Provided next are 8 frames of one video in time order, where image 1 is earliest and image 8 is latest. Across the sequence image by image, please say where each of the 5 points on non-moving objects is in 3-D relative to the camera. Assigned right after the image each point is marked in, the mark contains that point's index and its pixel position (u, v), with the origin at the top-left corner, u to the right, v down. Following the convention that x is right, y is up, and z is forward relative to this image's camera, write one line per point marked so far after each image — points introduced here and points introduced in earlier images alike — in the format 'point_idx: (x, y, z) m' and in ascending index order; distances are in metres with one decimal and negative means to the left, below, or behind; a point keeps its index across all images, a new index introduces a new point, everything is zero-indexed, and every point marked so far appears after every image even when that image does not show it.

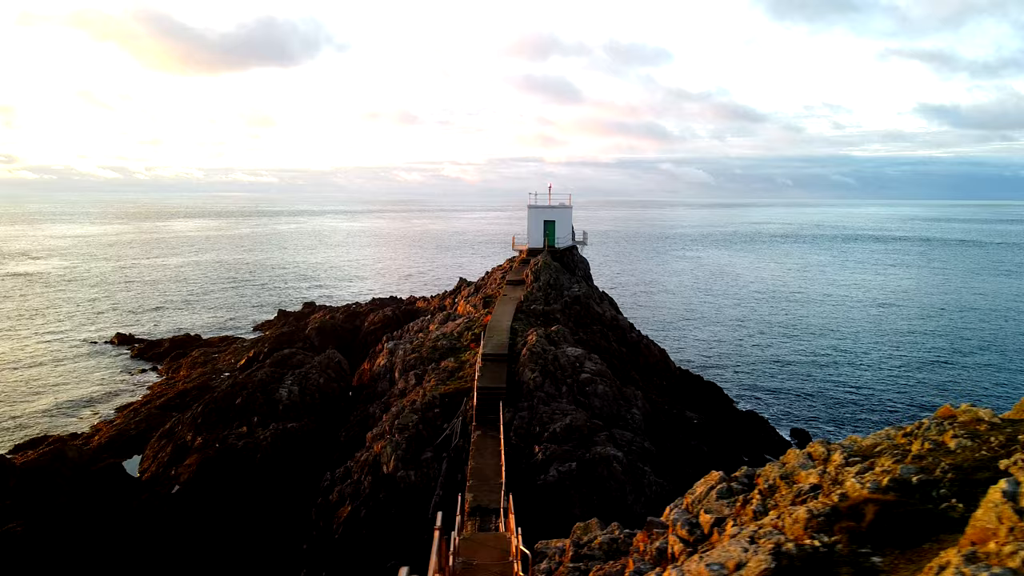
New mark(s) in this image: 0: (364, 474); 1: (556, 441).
0: (-4.5, -5.6, +19.1) m
1: (+1.3, -4.4, +18.2) m
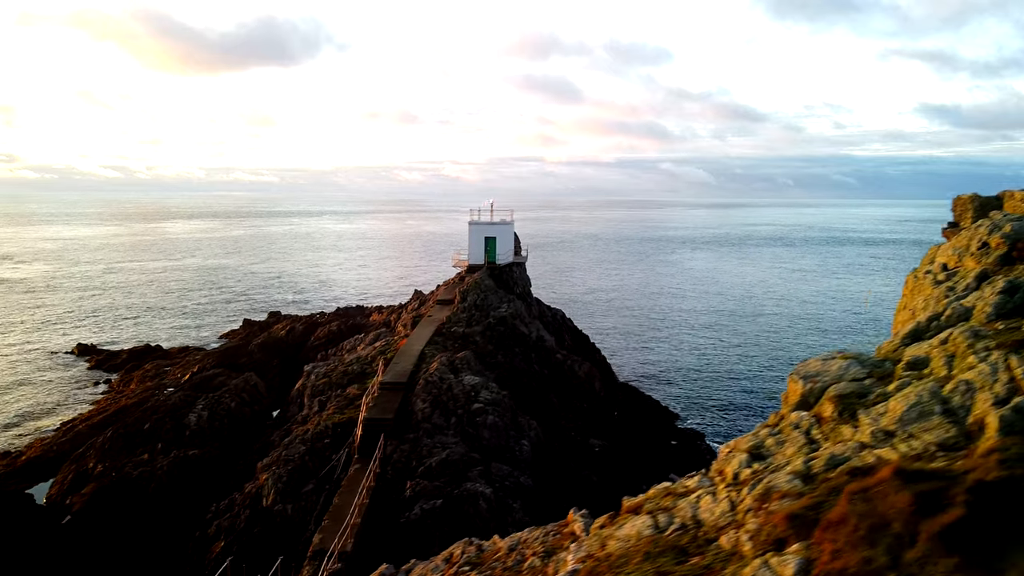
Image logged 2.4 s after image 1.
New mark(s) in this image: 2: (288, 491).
0: (-8.1, -6.7, +19.2) m
1: (-2.4, -5.5, +18.3) m
2: (-6.8, -6.1, +19.1) m
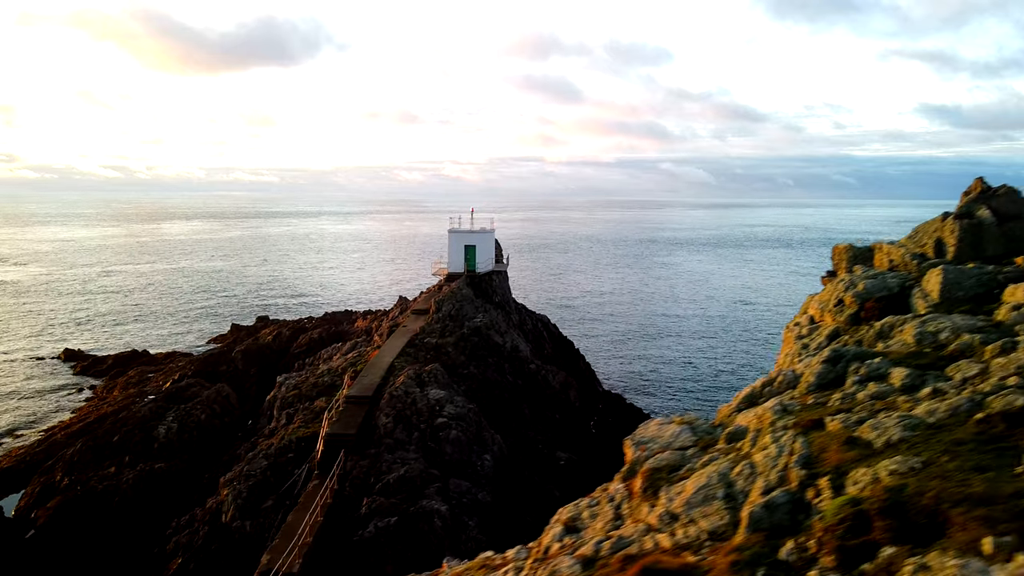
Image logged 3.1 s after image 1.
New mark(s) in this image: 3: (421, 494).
0: (-9.4, -7.2, +19.3) m
1: (-3.7, -6.0, +18.4) m
2: (-8.0, -6.6, +19.1) m
3: (-2.6, -6.0, +18.4) m
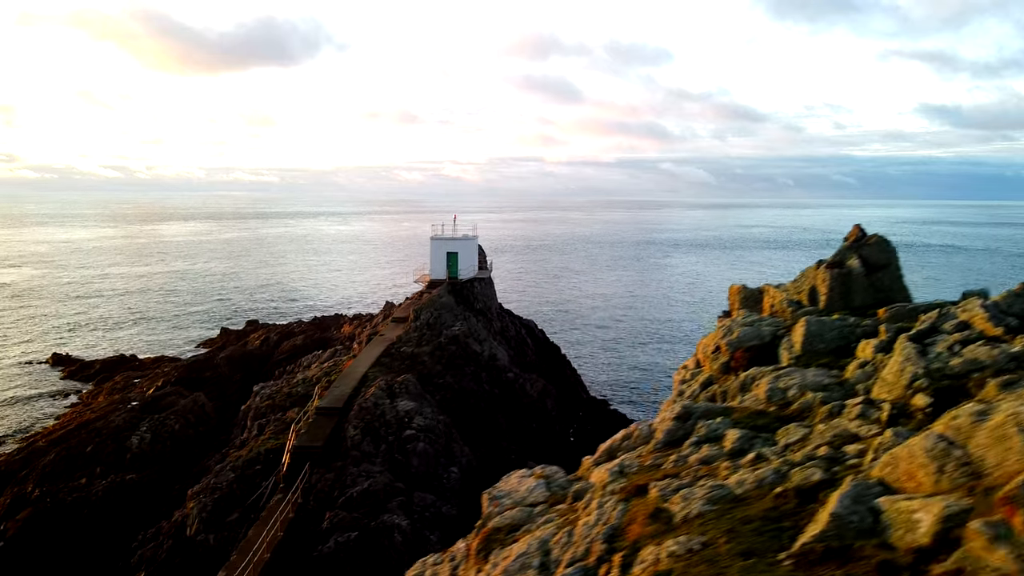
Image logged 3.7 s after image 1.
0: (-10.5, -7.6, +19.3) m
1: (-4.8, -6.4, +18.4) m
2: (-9.1, -7.0, +19.2) m
3: (-3.7, -6.4, +18.4) m
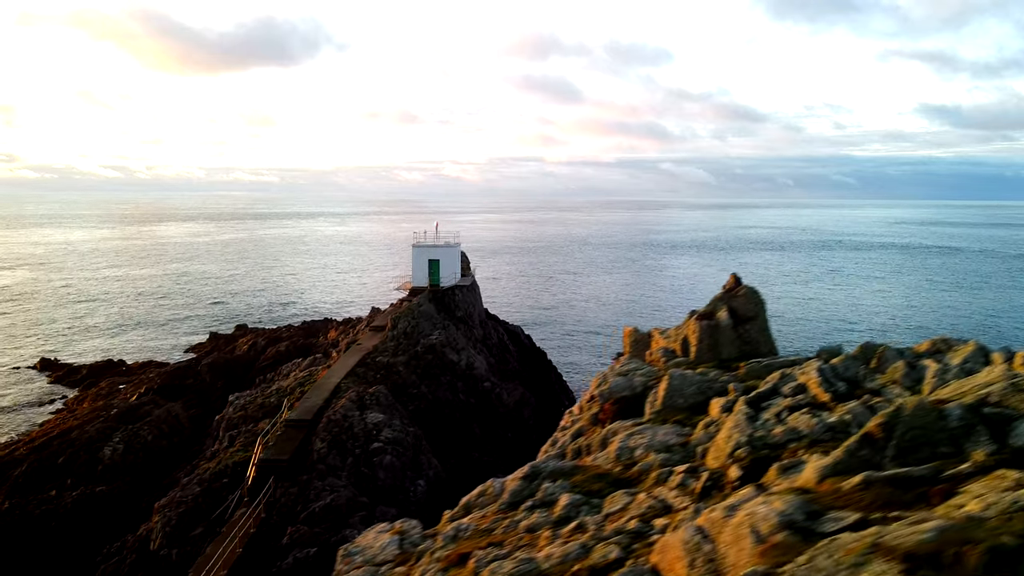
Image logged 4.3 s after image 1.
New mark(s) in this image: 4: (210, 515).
0: (-11.6, -8.1, +19.3) m
1: (-5.9, -6.8, +18.5) m
2: (-10.3, -7.5, +19.2) m
3: (-4.9, -6.9, +18.5) m
4: (-9.4, -7.1, +19.7) m
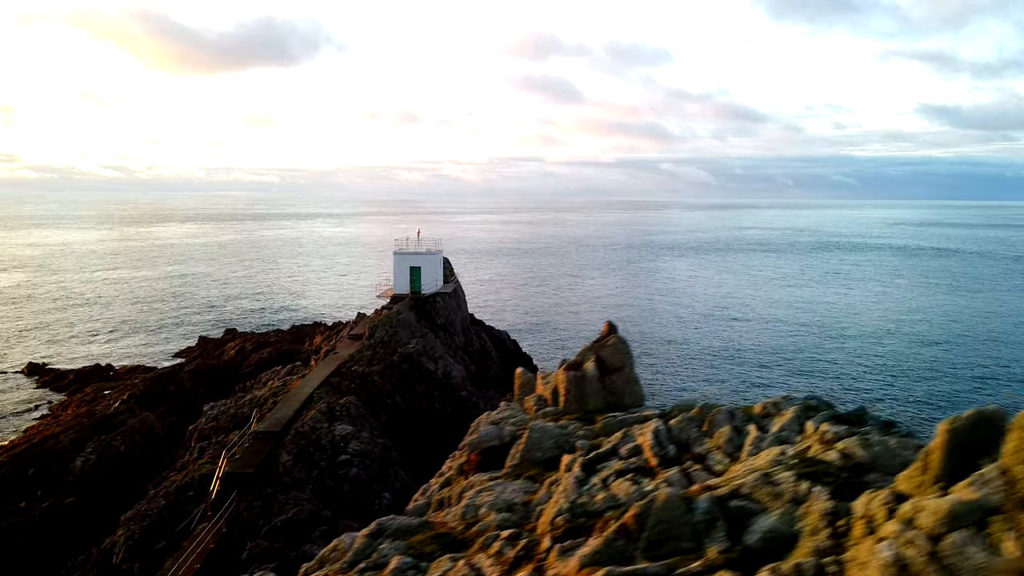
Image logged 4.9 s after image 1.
0: (-12.8, -8.5, +19.4) m
1: (-7.0, -7.3, +18.5) m
2: (-11.4, -7.9, +19.3) m
3: (-6.0, -7.3, +18.5) m
4: (-10.6, -7.5, +19.7) m
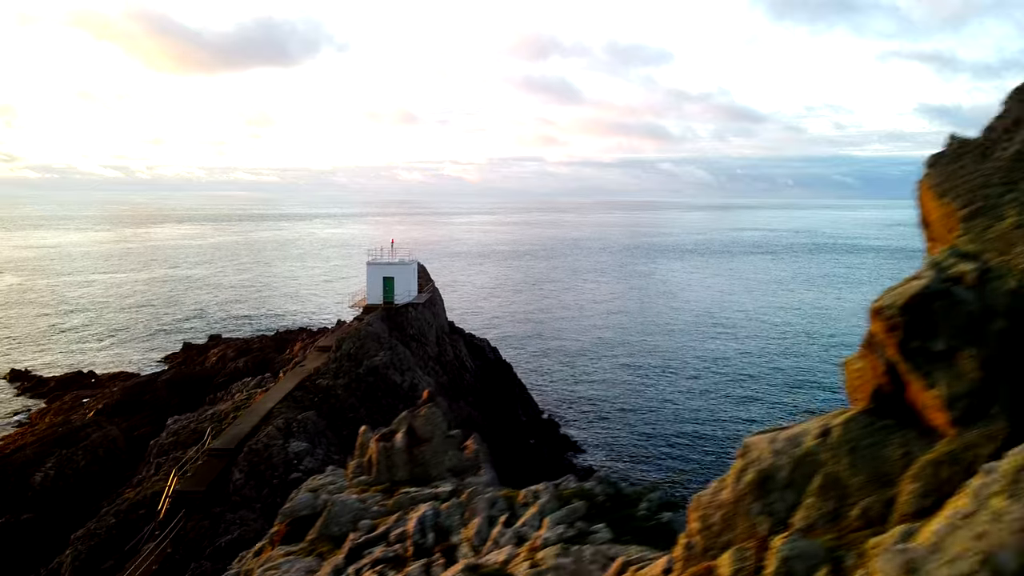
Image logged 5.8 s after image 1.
0: (-14.5, -9.1, +19.4) m
1: (-8.7, -7.9, +18.6) m
2: (-13.1, -8.6, +19.3) m
3: (-7.7, -8.0, +18.5) m
4: (-12.3, -8.2, +19.8) m
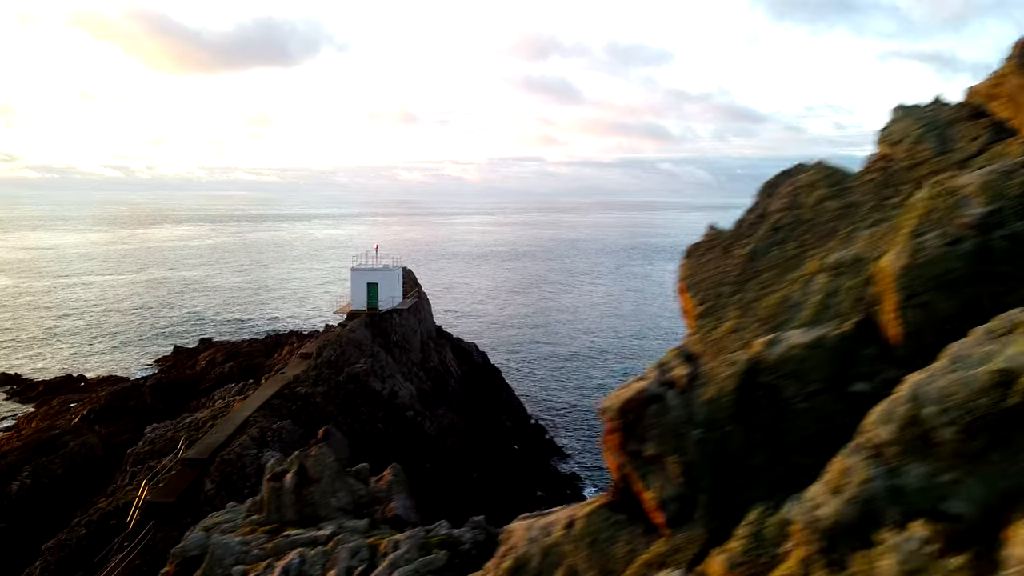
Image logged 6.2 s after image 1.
0: (-15.5, -9.5, +19.5) m
1: (-9.7, -8.3, +18.6) m
2: (-14.1, -8.9, +19.4) m
3: (-8.7, -8.3, +18.6) m
4: (-13.2, -8.5, +19.8) m
